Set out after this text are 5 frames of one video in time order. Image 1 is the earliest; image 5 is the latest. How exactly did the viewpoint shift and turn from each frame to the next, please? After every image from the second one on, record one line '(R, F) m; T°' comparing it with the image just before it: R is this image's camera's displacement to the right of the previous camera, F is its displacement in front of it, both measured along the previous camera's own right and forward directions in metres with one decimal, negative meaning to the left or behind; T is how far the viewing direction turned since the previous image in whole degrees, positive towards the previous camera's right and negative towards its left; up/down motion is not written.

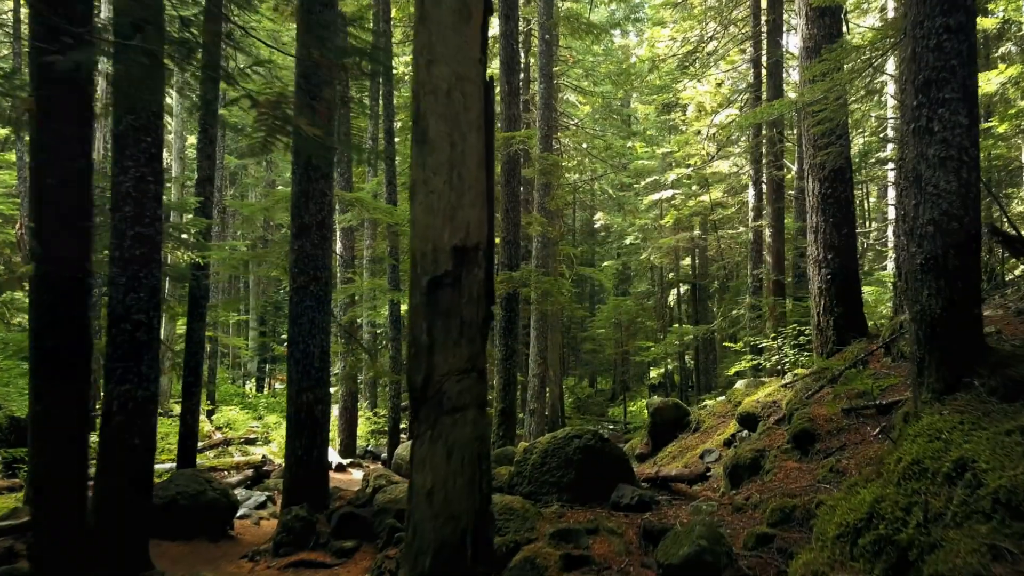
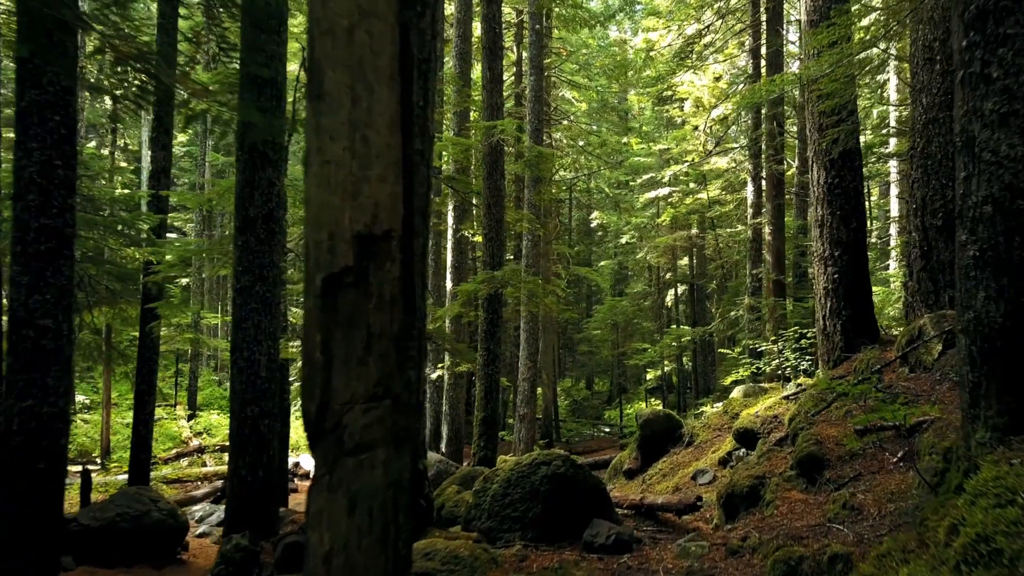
(+0.3, +0.7) m; 0°
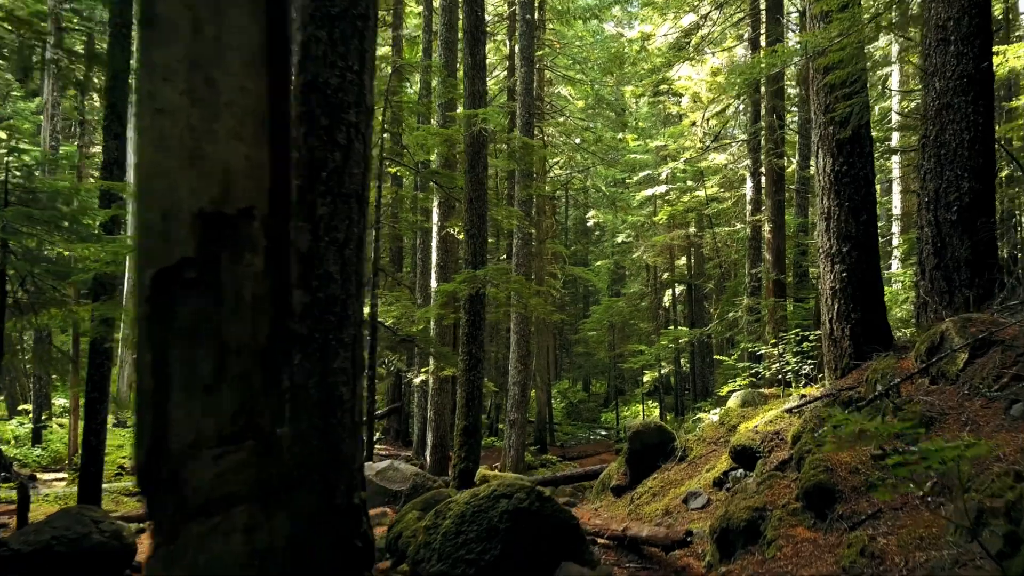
(+0.3, +0.6) m; 0°
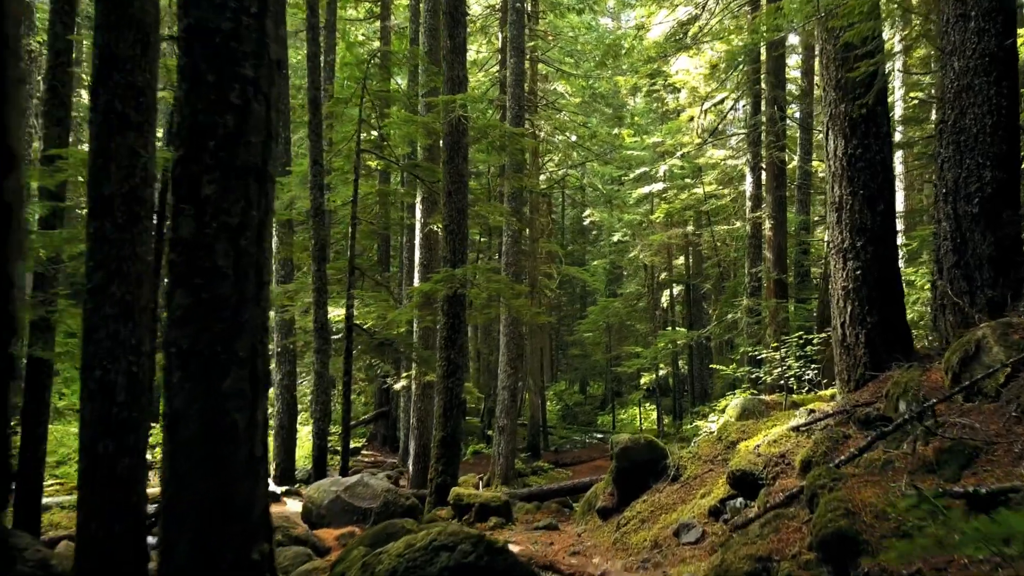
(+0.3, +0.7) m; 0°
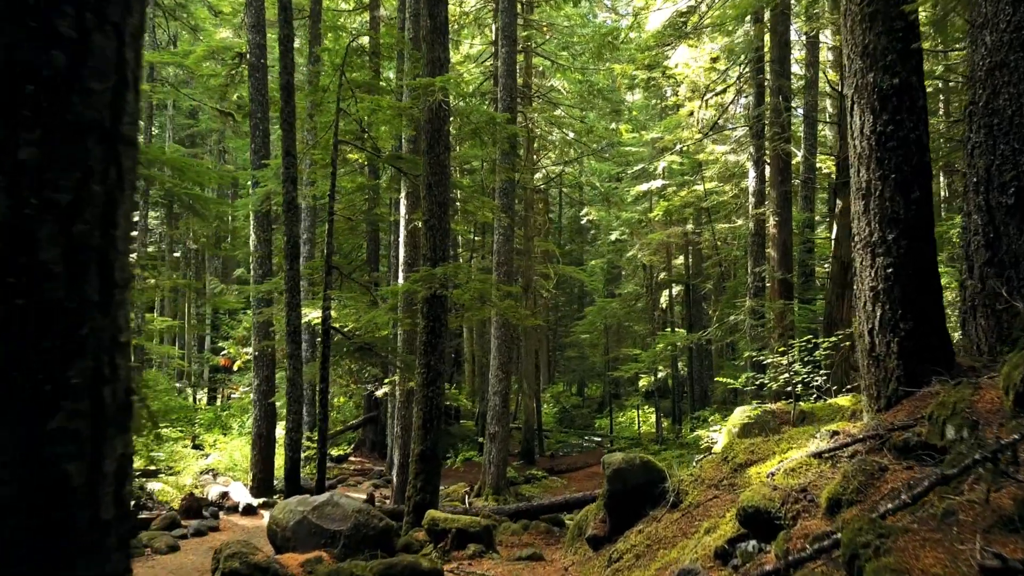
(+0.2, +0.7) m; 0°
